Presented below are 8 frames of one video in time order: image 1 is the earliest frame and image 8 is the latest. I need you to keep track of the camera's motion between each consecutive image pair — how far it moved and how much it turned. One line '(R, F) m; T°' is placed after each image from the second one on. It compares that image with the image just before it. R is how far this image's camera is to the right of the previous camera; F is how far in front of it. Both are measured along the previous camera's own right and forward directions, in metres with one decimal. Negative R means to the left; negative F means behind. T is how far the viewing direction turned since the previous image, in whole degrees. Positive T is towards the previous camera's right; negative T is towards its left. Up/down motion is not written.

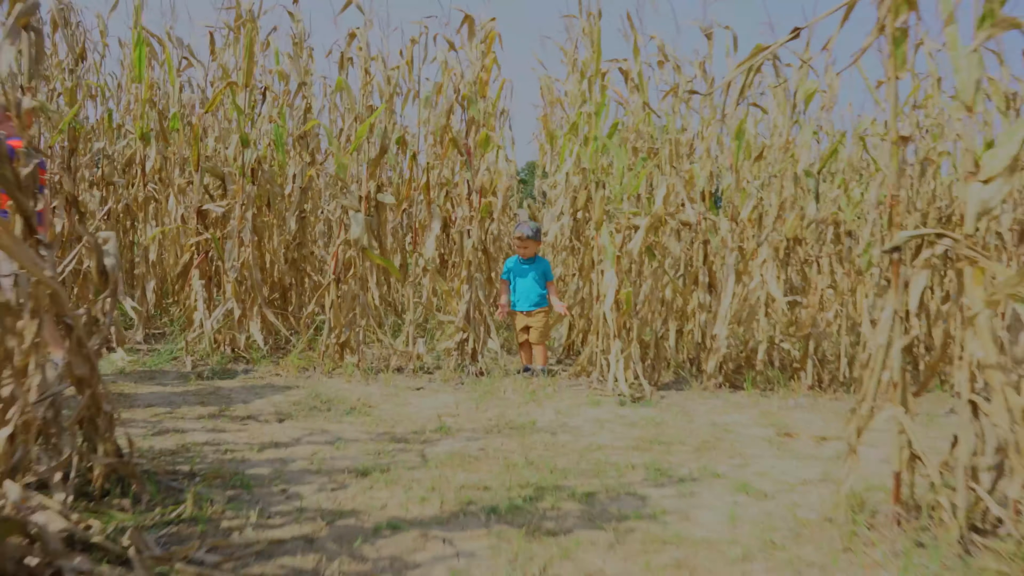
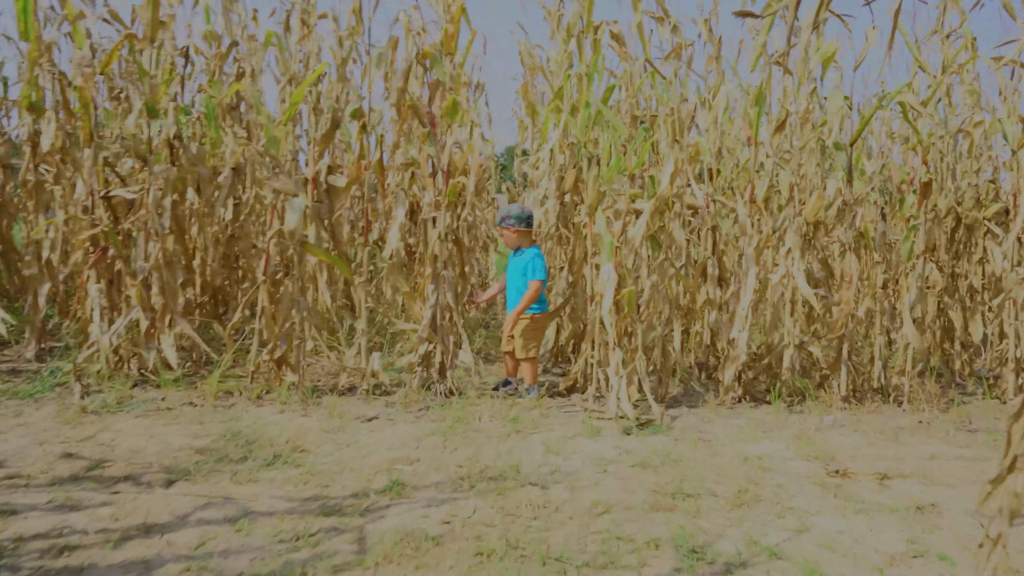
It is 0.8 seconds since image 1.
(0.0, +0.7) m; +3°
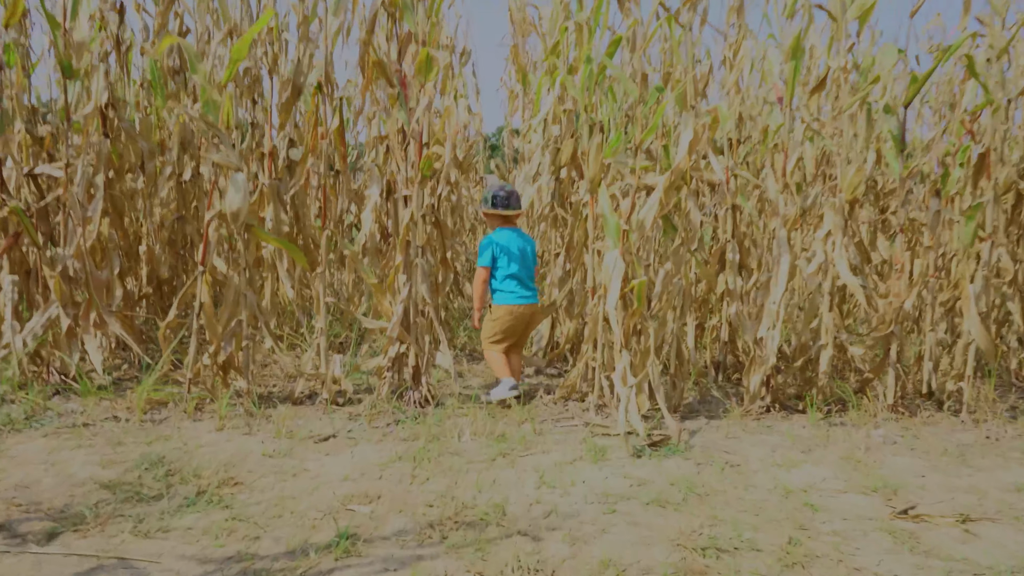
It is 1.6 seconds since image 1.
(+0.1, +0.5) m; 0°
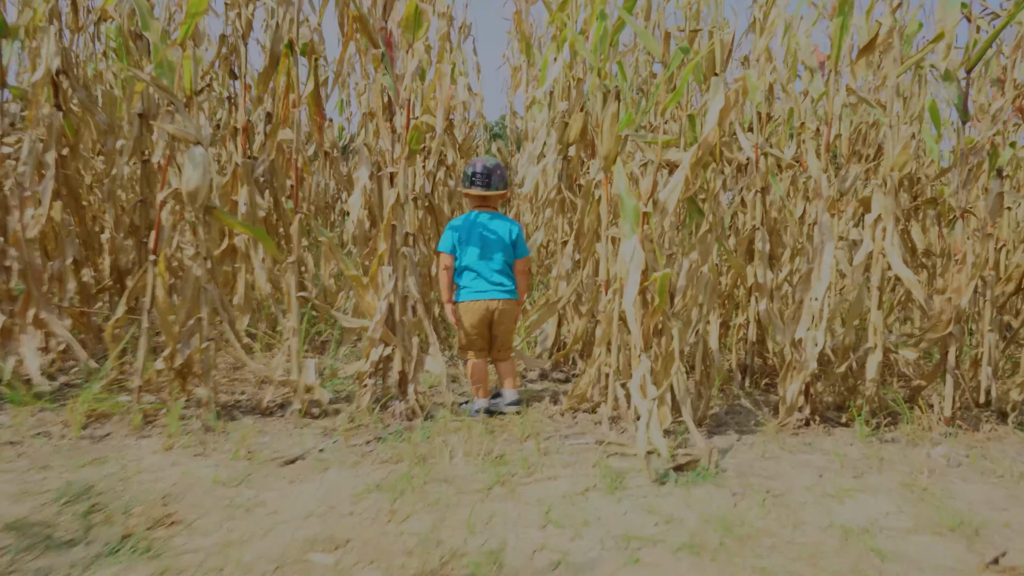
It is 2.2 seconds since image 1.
(0.0, +0.4) m; 0°
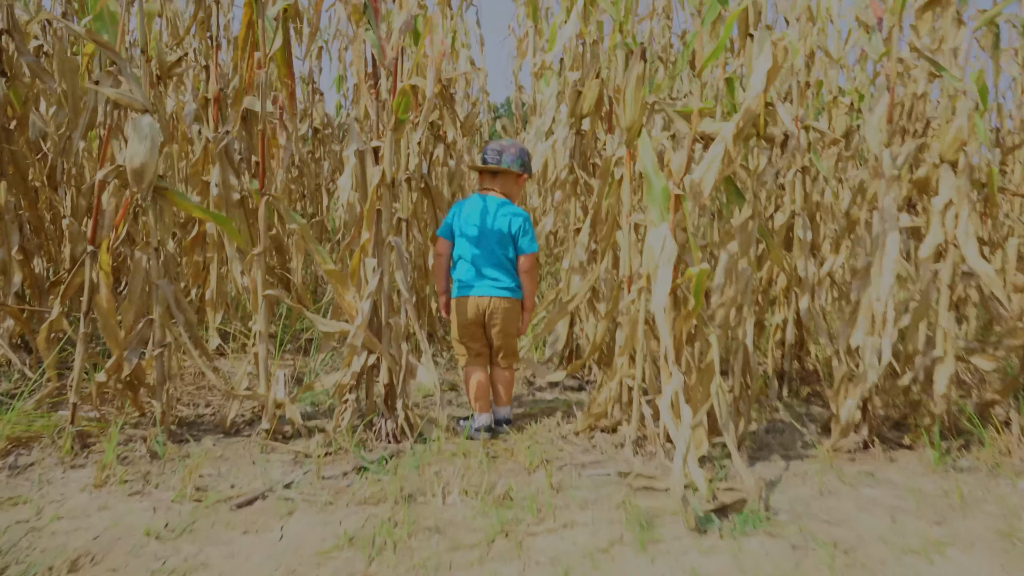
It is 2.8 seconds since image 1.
(0.0, +0.4) m; 0°
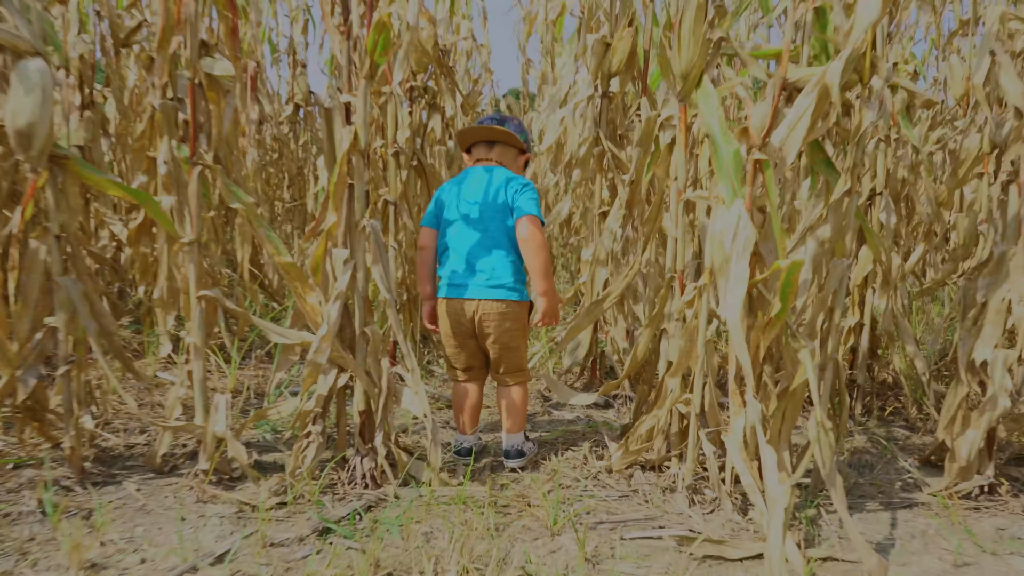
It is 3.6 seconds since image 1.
(0.0, +0.5) m; -1°
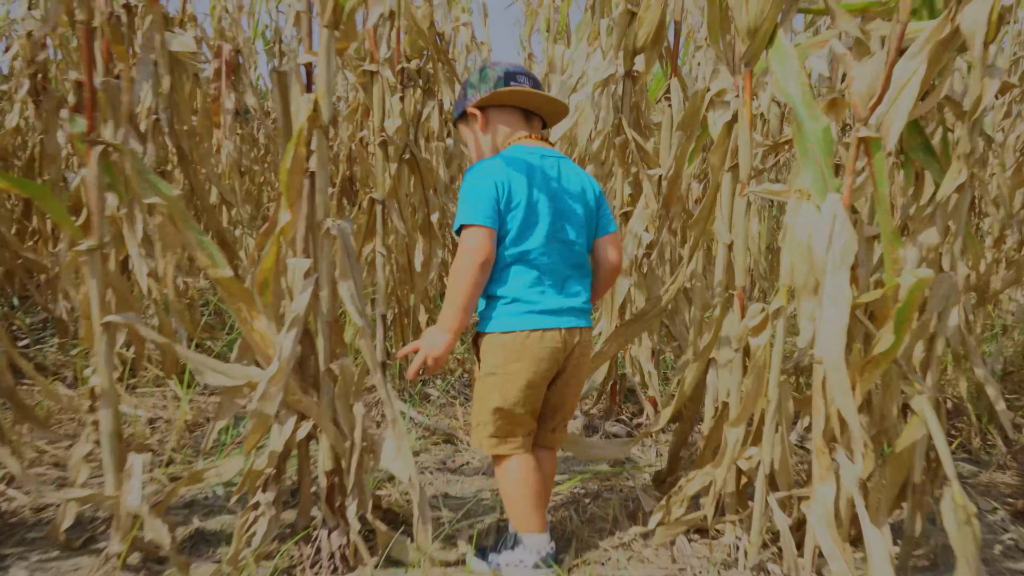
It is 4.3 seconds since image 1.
(0.0, +0.3) m; 0°
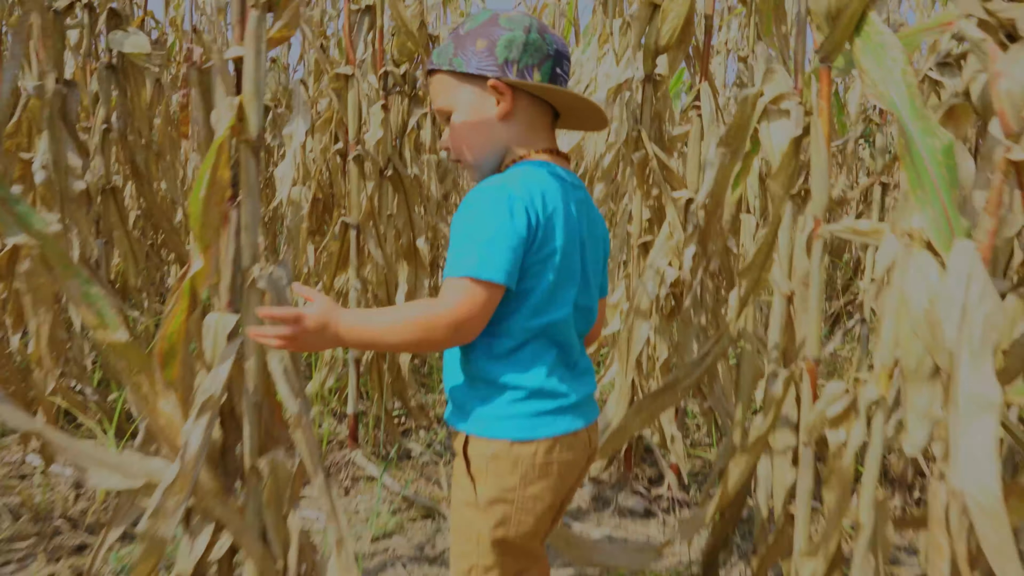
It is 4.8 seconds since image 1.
(0.0, +0.3) m; 0°
